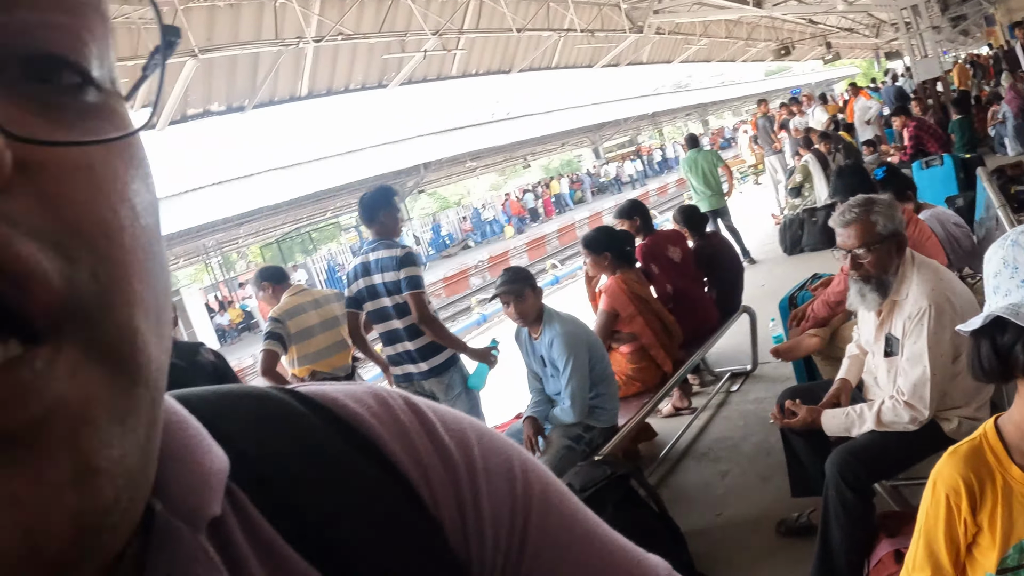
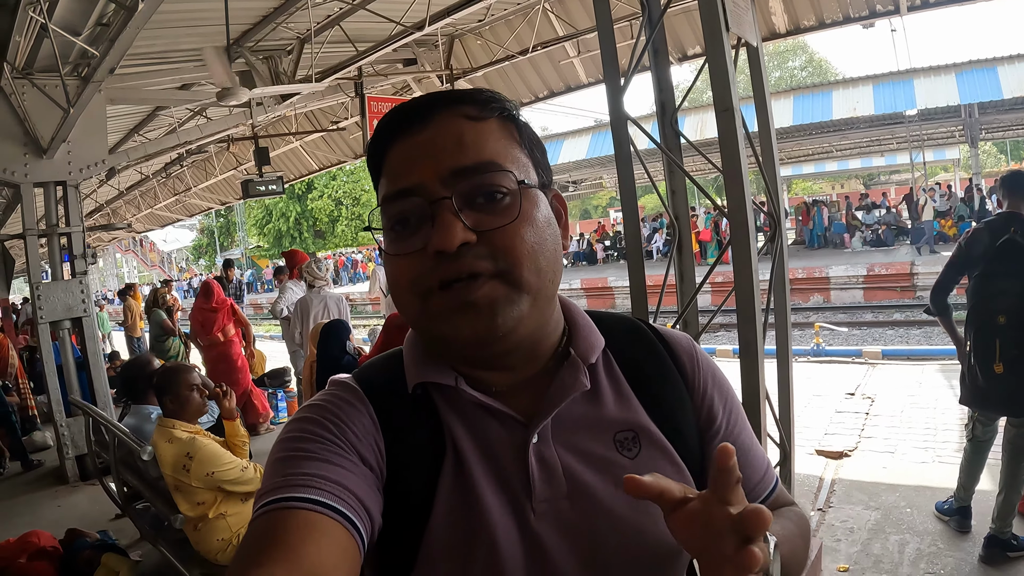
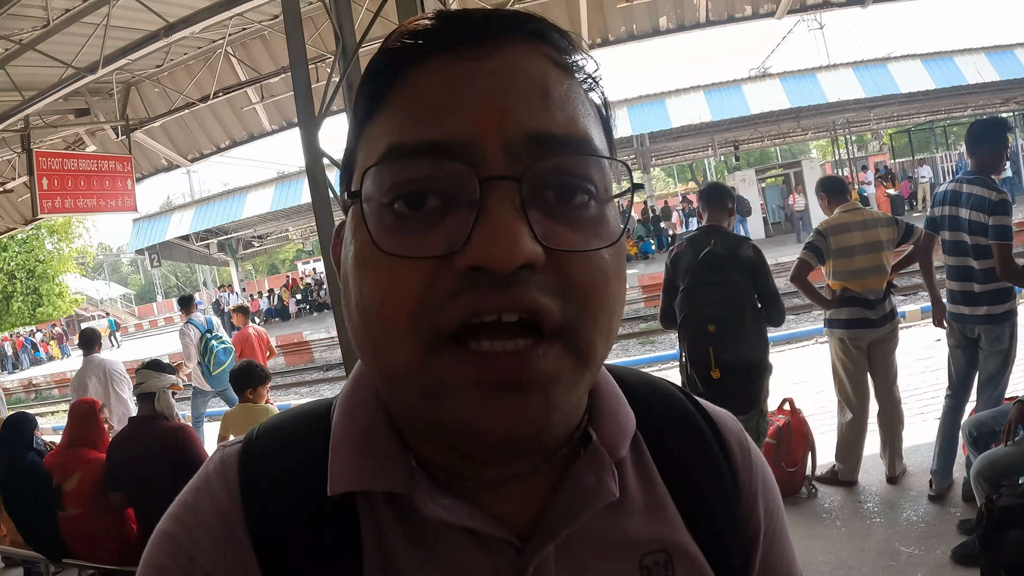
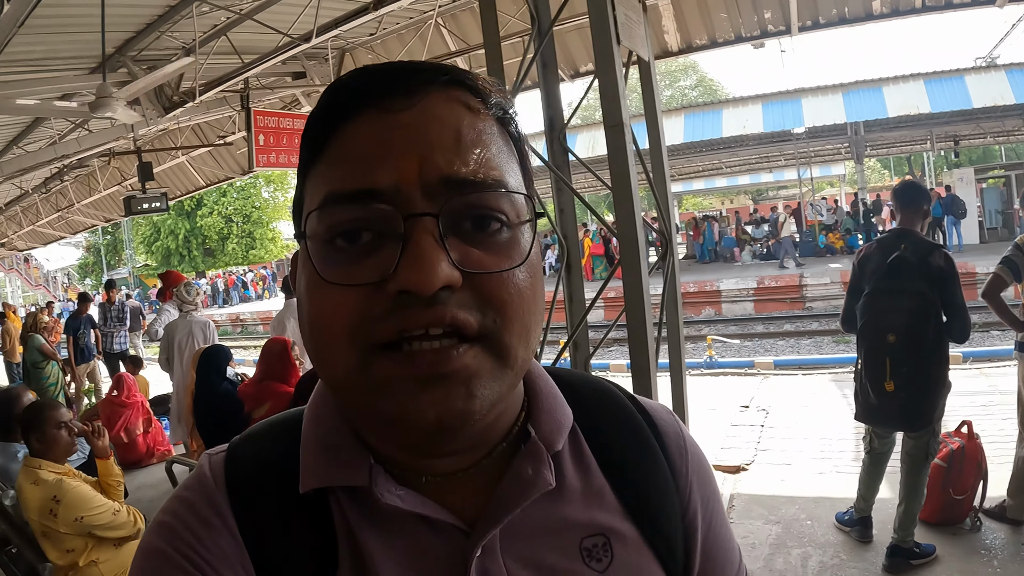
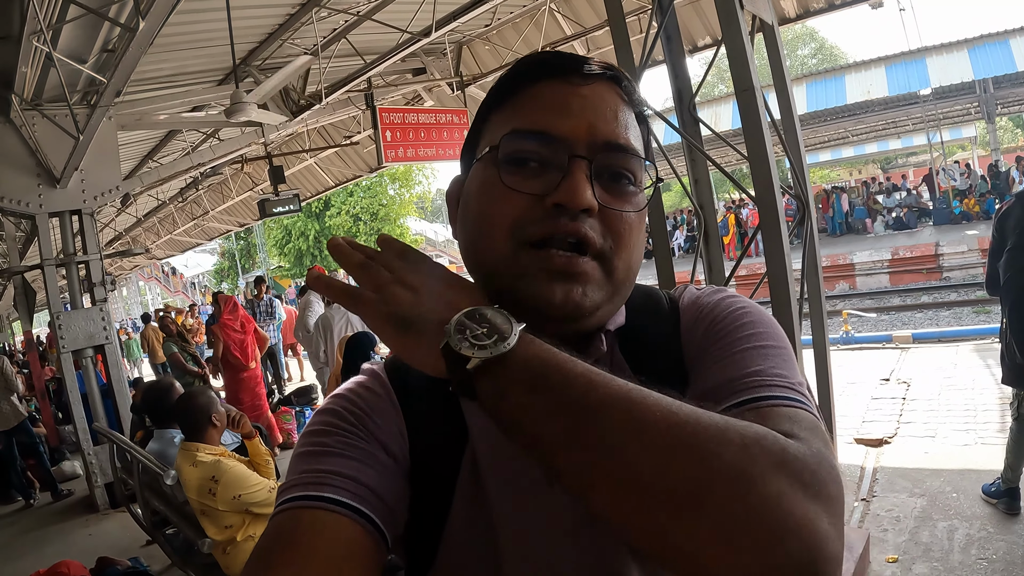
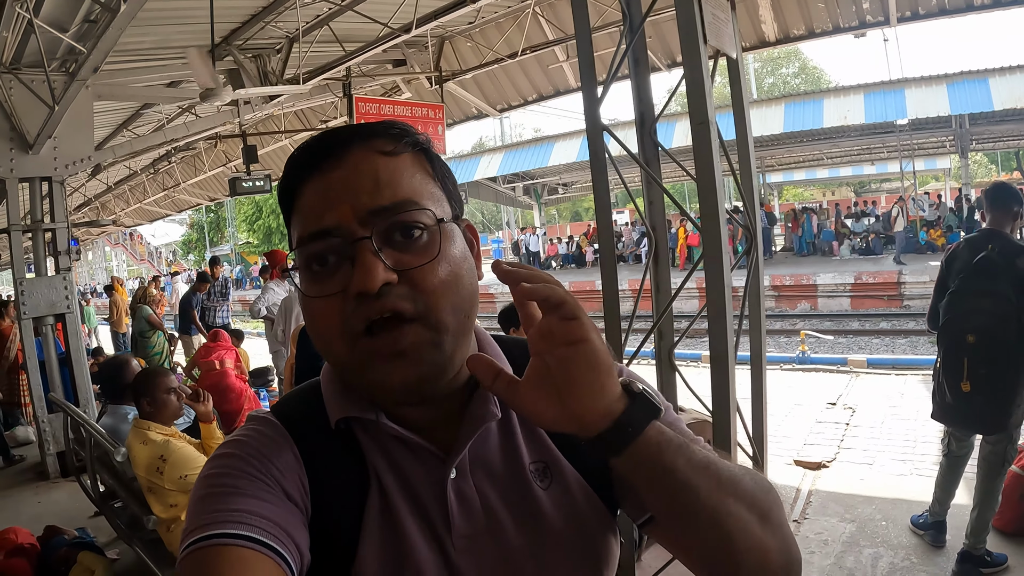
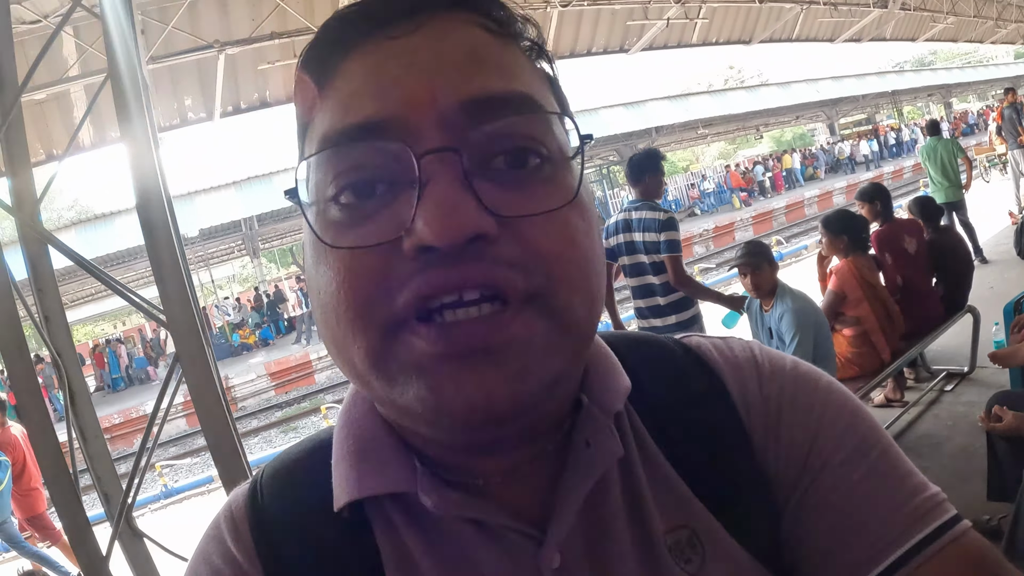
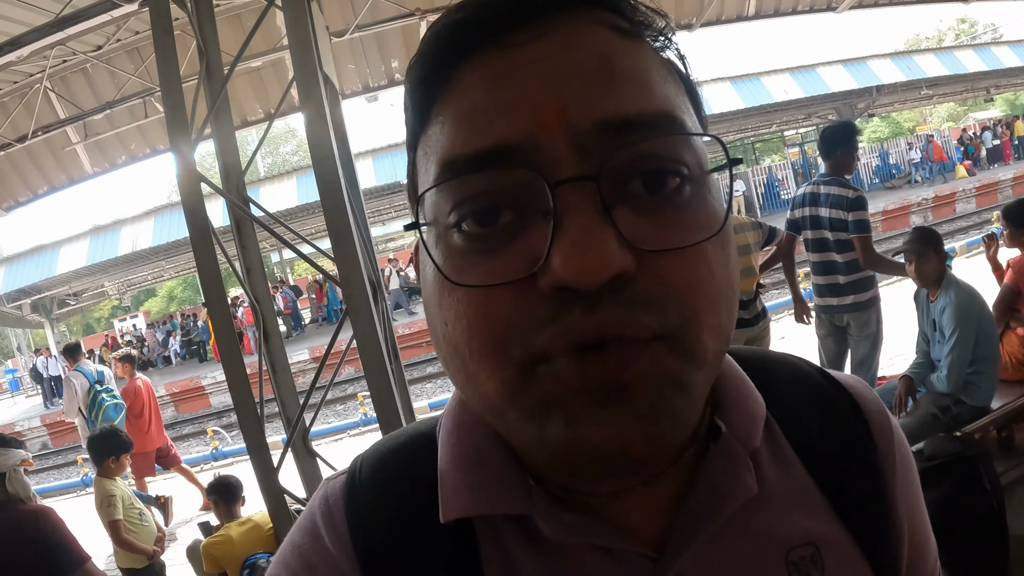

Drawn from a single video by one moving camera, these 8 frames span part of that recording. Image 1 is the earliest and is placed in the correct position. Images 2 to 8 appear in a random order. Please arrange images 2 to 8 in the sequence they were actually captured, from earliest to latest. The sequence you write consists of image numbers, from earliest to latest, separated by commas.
7, 8, 3, 4, 6, 2, 5
